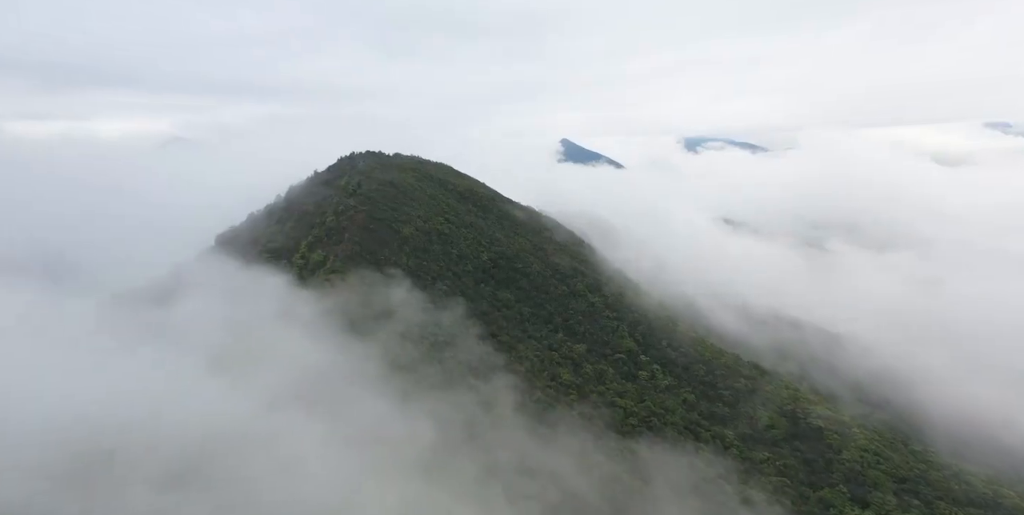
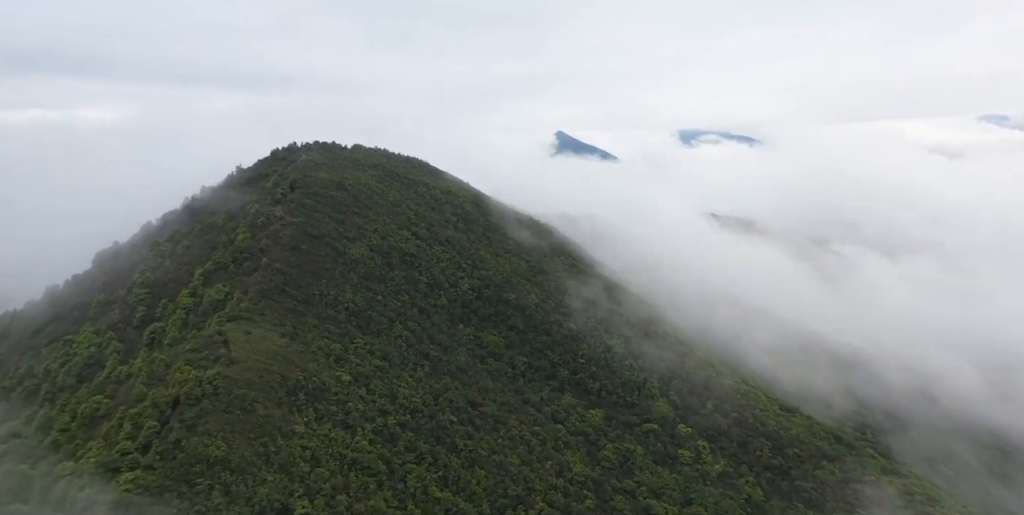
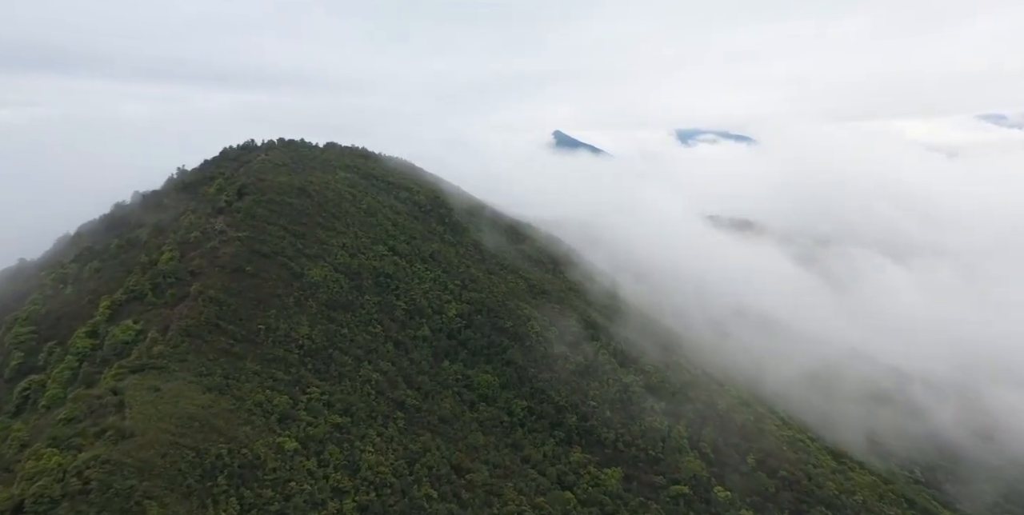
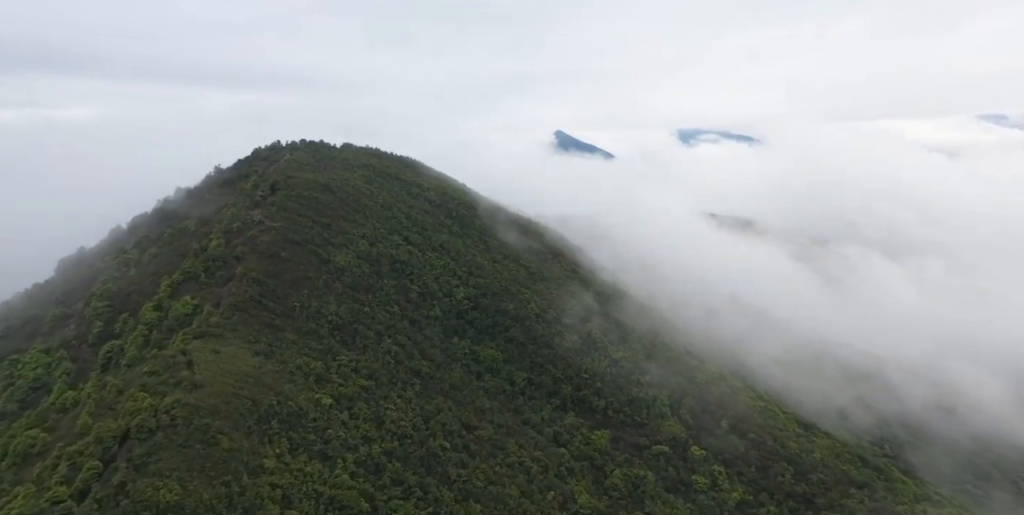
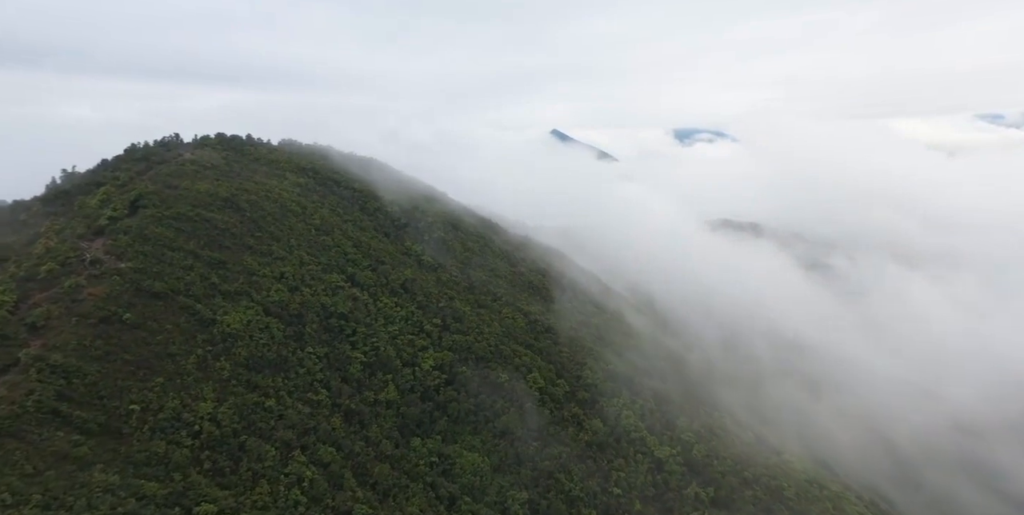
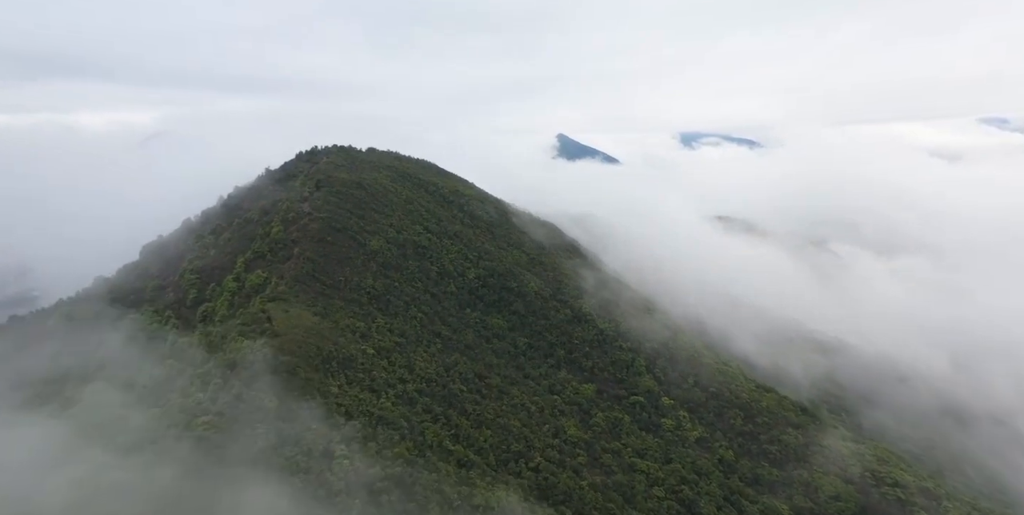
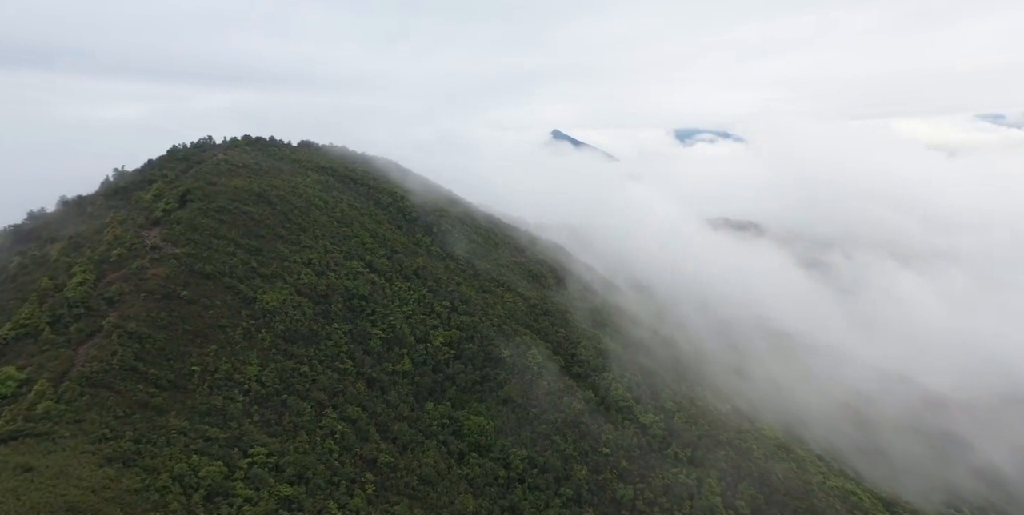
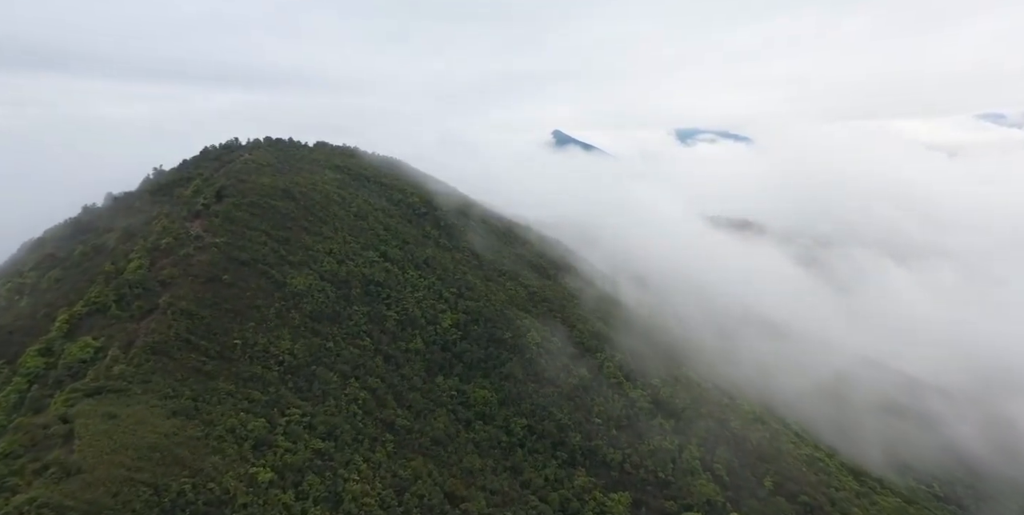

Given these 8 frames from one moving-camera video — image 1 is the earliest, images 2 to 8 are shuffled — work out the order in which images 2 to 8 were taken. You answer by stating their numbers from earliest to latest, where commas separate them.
6, 2, 4, 3, 8, 7, 5
